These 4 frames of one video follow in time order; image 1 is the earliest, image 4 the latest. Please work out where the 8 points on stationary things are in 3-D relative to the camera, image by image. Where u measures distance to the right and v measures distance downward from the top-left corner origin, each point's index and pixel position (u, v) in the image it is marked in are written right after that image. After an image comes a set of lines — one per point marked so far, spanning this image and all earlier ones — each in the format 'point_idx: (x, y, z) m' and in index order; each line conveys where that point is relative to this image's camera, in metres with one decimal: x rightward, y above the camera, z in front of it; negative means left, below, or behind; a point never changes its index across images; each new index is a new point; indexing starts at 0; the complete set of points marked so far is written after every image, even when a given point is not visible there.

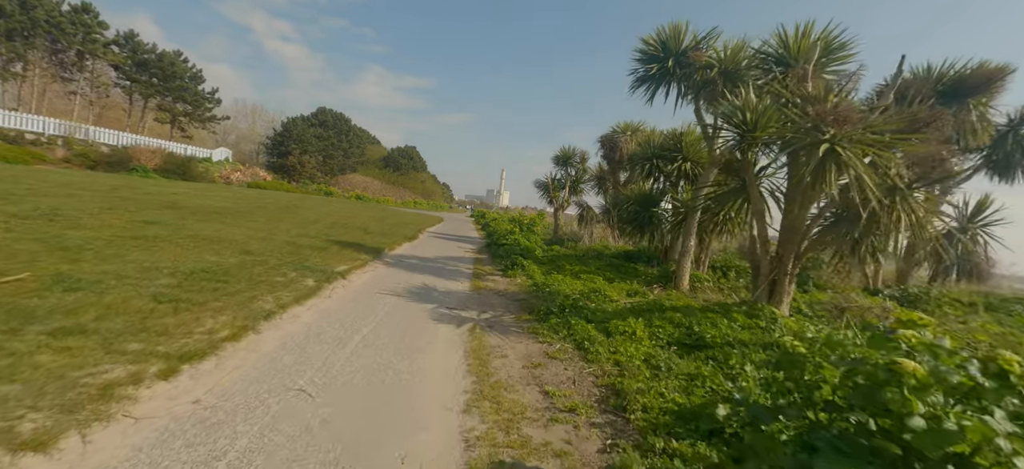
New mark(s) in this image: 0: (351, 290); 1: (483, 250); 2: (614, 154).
0: (-2.9, -1.0, +7.5) m
1: (-1.2, -0.7, +16.8) m
2: (+4.7, +3.6, +19.3) m
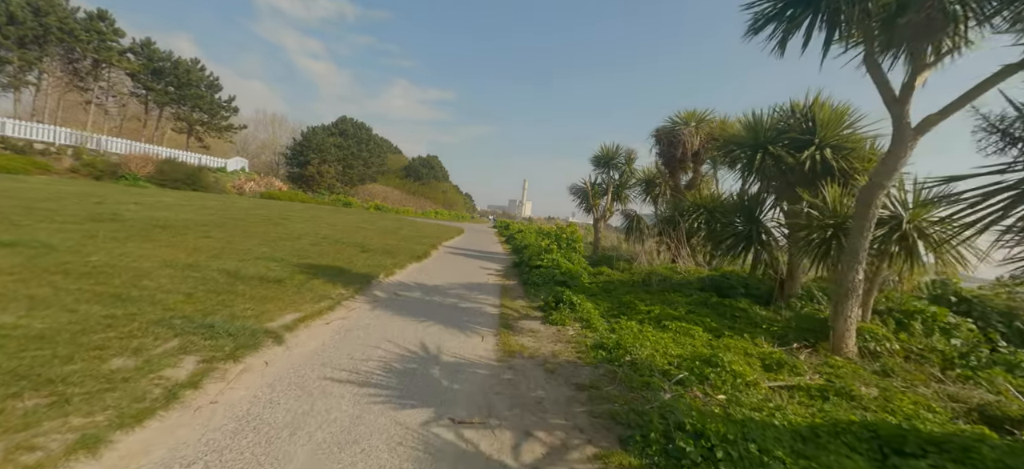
0: (-2.3, -1.3, +4.0) m
1: (-0.1, -1.2, +13.1) m
2: (+5.9, +3.0, +15.4) m
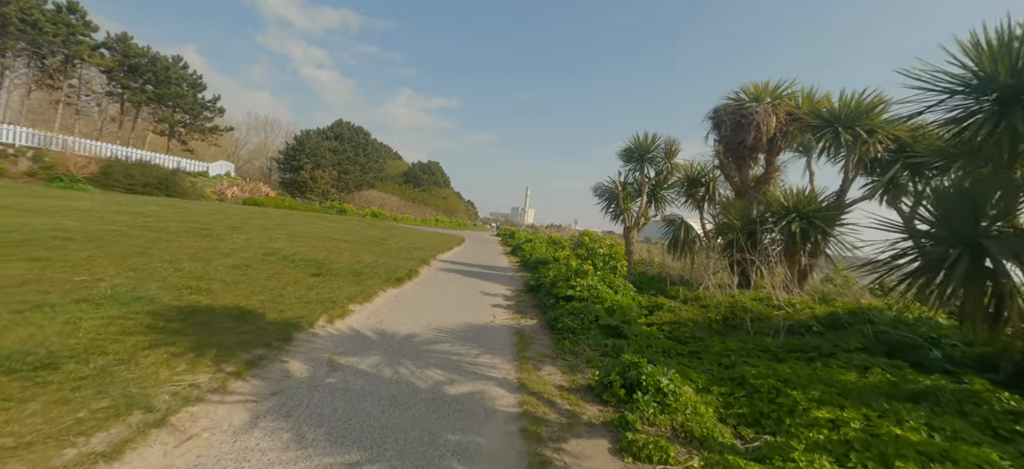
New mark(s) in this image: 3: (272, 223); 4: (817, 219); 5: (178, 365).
0: (-2.0, -1.5, +0.1) m
1: (+0.3, -1.5, +9.2) m
2: (+6.2, +2.7, +11.6) m
3: (-9.8, +0.5, +17.5) m
4: (+7.1, +0.4, +9.9) m
5: (-3.0, -1.2, +3.9) m
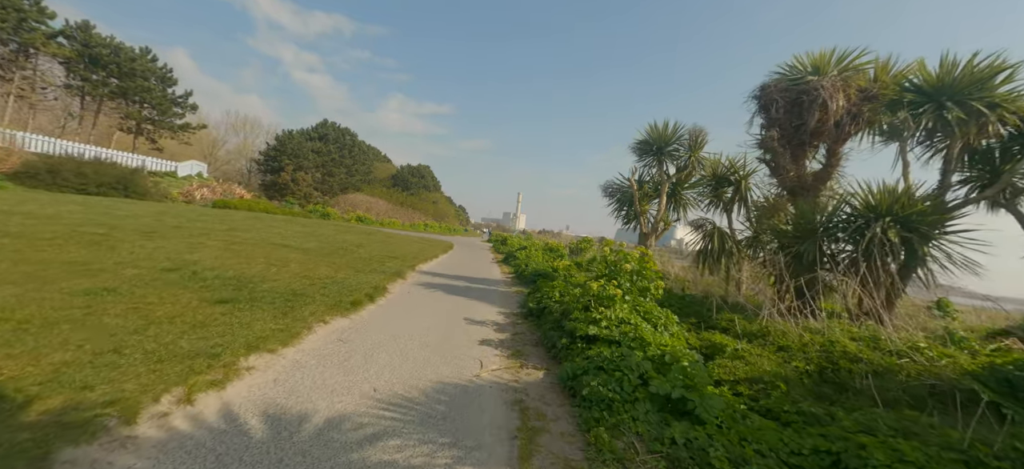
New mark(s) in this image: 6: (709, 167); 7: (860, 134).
0: (-1.9, -1.5, -2.6) m
1: (+0.2, -1.7, +6.5) m
2: (+6.1, +2.5, +9.1) m
3: (-10.0, +0.2, +14.6) m
4: (+7.0, +0.2, +7.4) m
5: (-3.0, -1.2, +1.2) m
6: (+5.9, +2.0, +12.7) m
7: (+7.4, +2.1, +9.1) m
